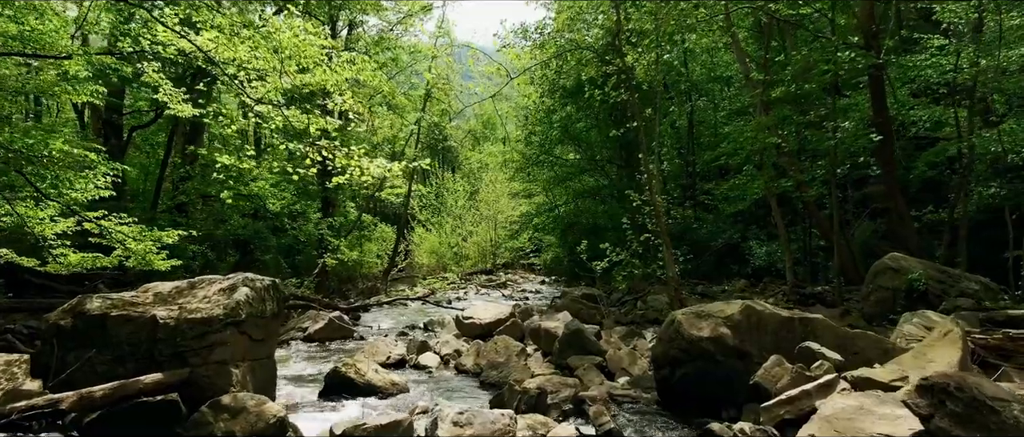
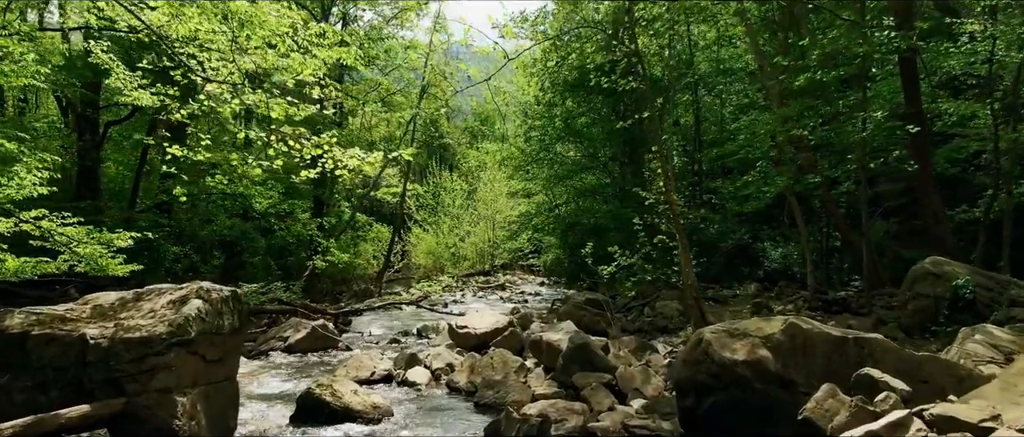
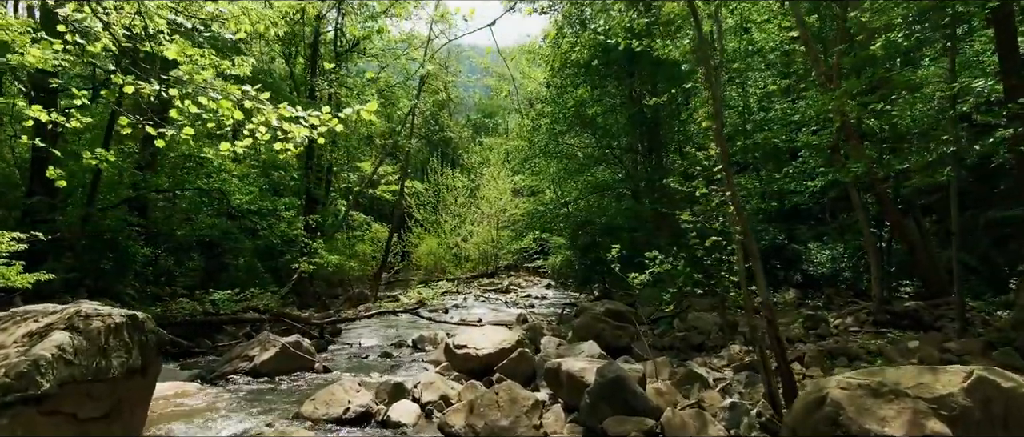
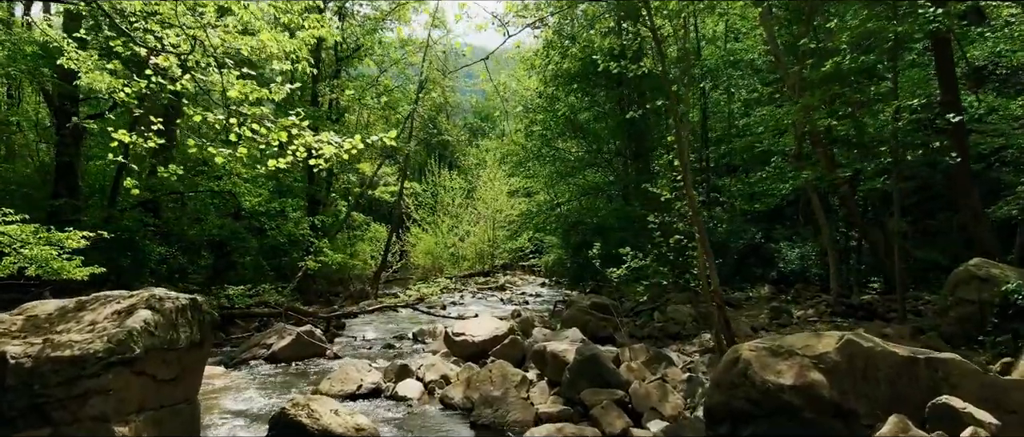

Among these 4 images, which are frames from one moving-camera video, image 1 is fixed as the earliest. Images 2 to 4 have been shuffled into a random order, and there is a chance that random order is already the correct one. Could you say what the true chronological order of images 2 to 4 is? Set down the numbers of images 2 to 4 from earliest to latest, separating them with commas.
2, 4, 3
